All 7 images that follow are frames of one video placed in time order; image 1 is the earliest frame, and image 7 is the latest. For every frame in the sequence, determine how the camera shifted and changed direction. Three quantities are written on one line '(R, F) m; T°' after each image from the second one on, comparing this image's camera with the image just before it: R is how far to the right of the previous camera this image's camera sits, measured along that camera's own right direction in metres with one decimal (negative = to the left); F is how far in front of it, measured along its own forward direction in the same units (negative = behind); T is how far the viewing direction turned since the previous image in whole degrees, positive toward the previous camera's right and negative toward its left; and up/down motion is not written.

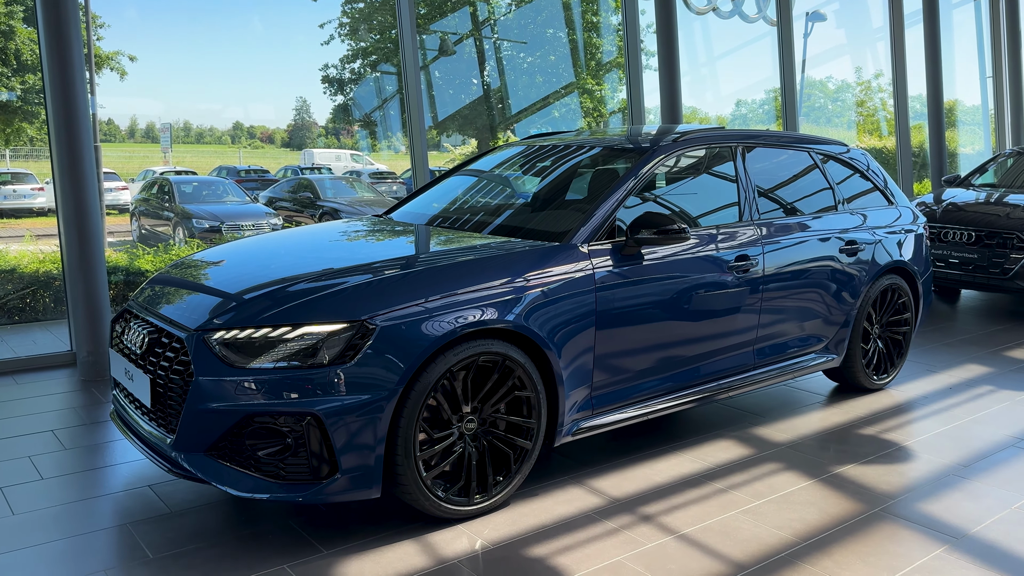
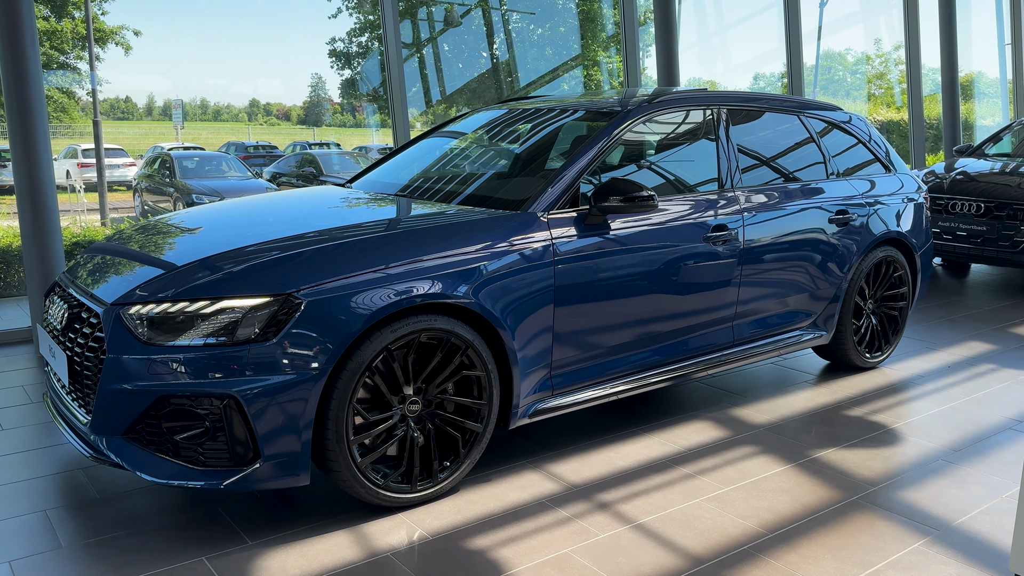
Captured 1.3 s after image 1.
(+0.2, +0.2) m; -1°
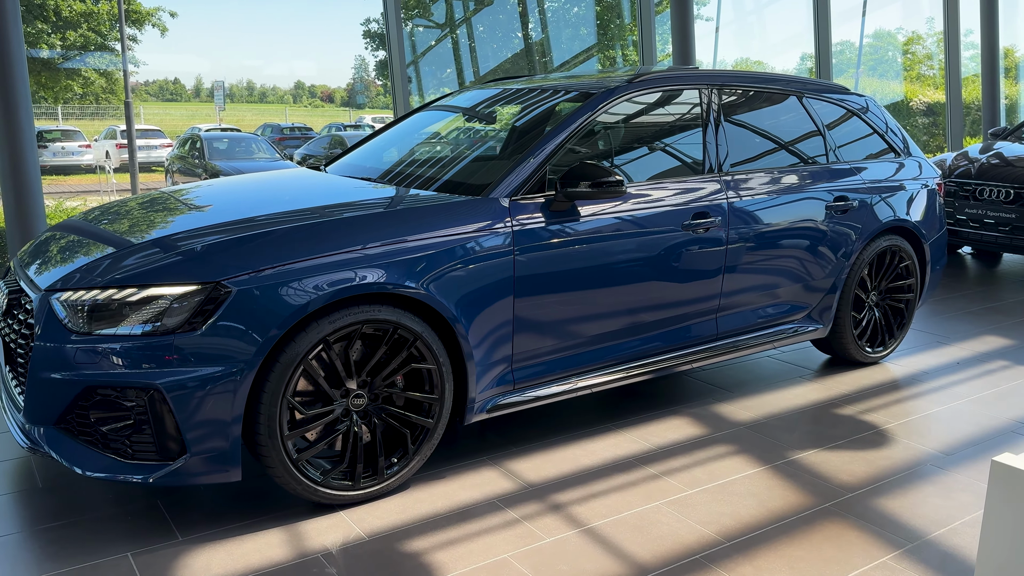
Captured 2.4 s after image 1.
(+0.3, +0.1) m; -3°
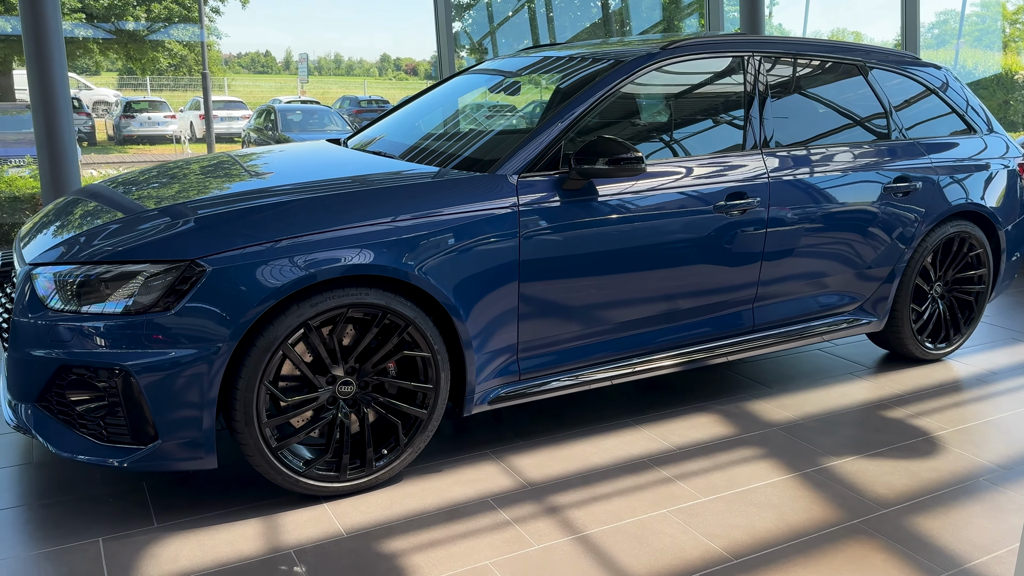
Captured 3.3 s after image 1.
(+0.2, +0.2) m; -5°
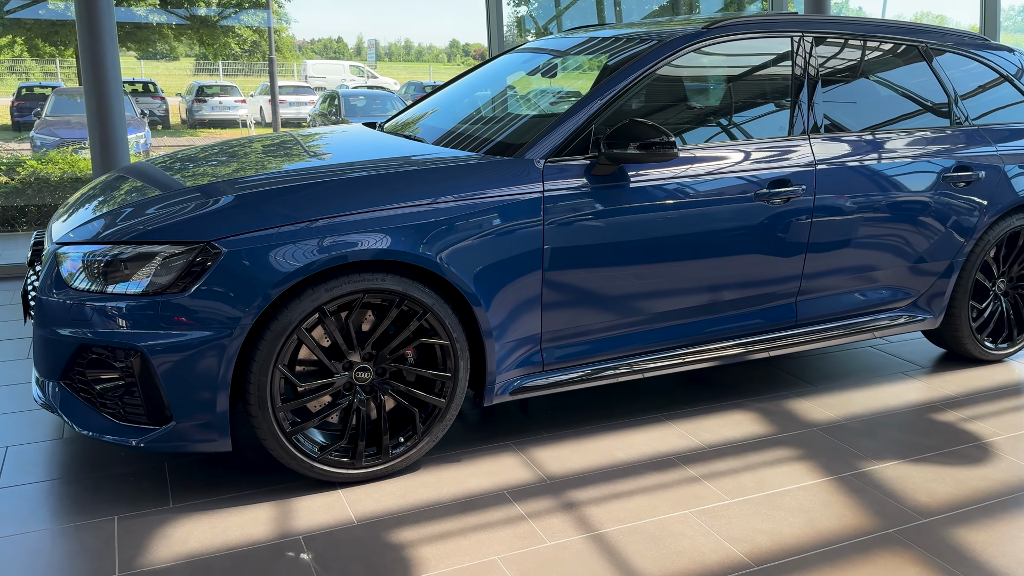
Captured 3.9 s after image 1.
(+0.1, +0.1) m; -4°
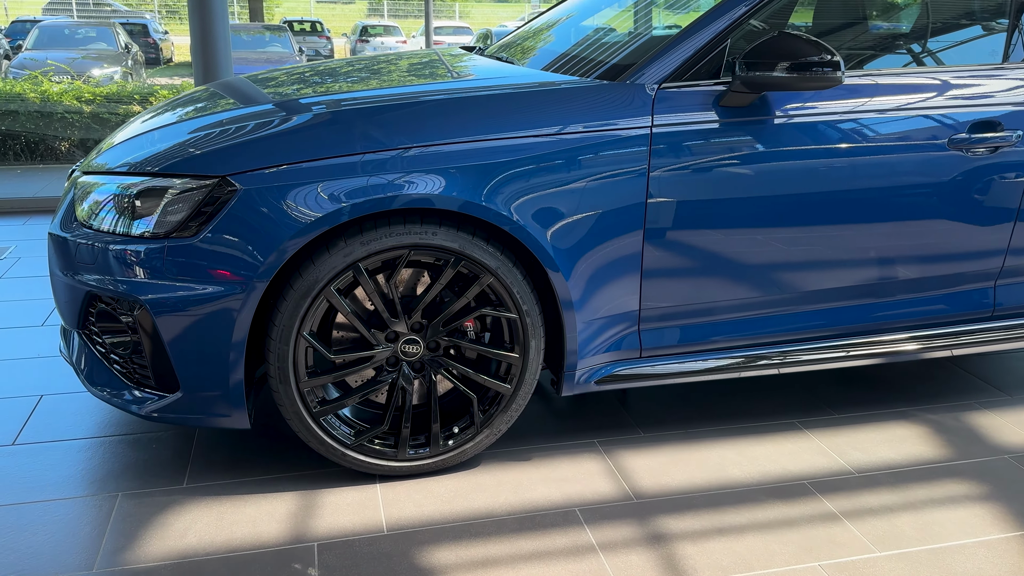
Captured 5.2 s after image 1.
(+0.2, +0.6) m; -10°
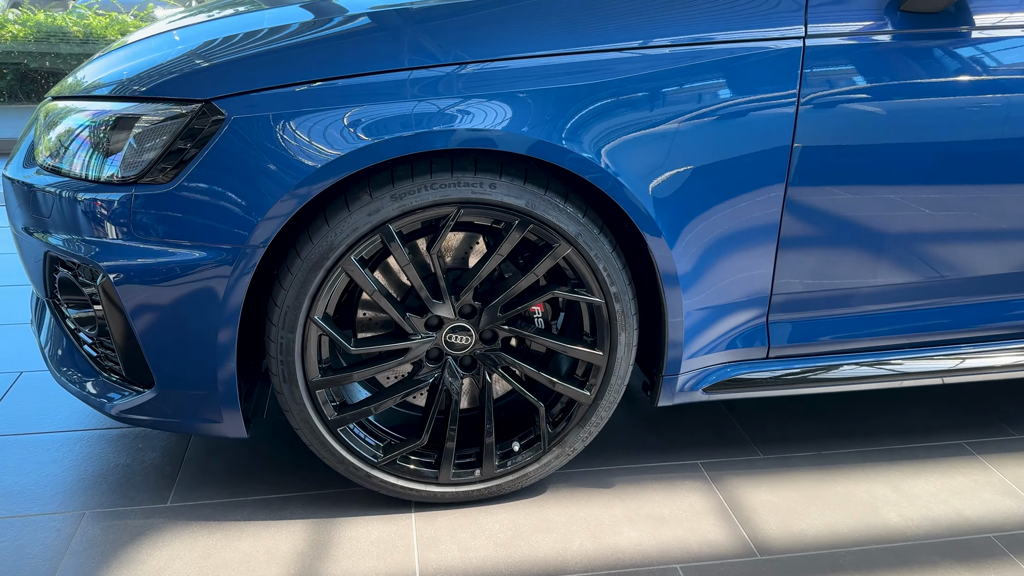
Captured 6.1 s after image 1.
(0.0, +0.5) m; -4°
